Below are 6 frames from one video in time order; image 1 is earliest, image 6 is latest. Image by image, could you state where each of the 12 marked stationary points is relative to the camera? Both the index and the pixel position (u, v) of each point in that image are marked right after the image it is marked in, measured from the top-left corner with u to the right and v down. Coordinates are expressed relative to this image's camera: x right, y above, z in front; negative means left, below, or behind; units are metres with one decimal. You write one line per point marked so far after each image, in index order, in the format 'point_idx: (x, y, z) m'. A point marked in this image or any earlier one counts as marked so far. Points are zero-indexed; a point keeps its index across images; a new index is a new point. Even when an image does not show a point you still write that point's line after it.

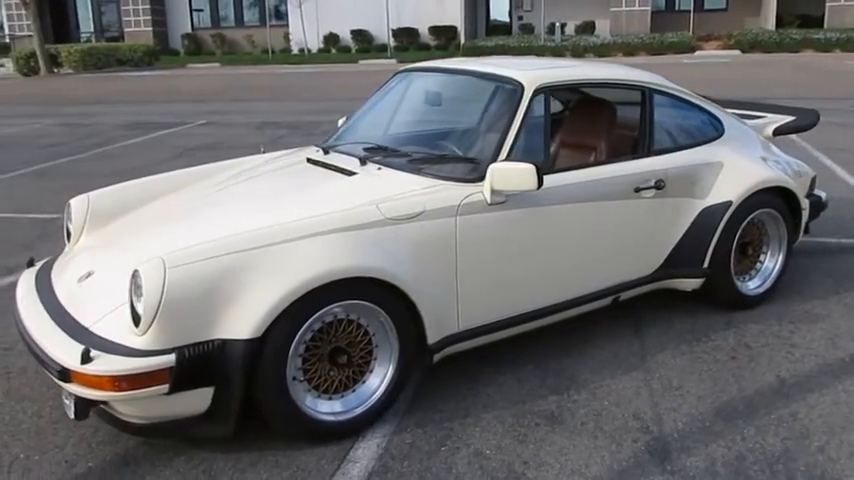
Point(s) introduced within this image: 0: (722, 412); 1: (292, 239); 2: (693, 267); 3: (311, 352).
0: (+1.3, -0.8, +3.5) m
1: (-0.6, 0.0, +3.2) m
2: (+1.4, -0.1, +4.4) m
3: (-0.5, -0.5, +3.3) m
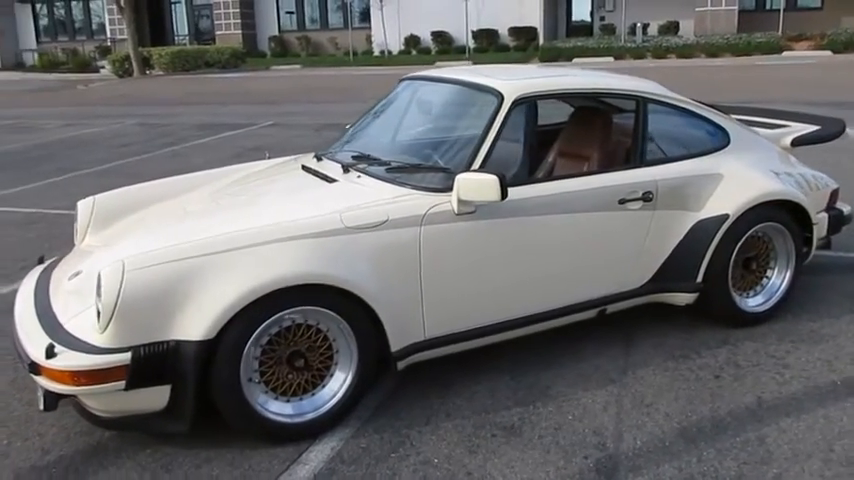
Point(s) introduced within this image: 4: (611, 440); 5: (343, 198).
0: (+1.1, -0.8, +3.4) m
1: (-0.7, 0.0, +3.4) m
2: (+1.4, -0.2, +4.3) m
3: (-0.7, -0.5, +3.4) m
4: (+0.8, -0.8, +3.4) m
5: (-0.4, +0.2, +3.7) m
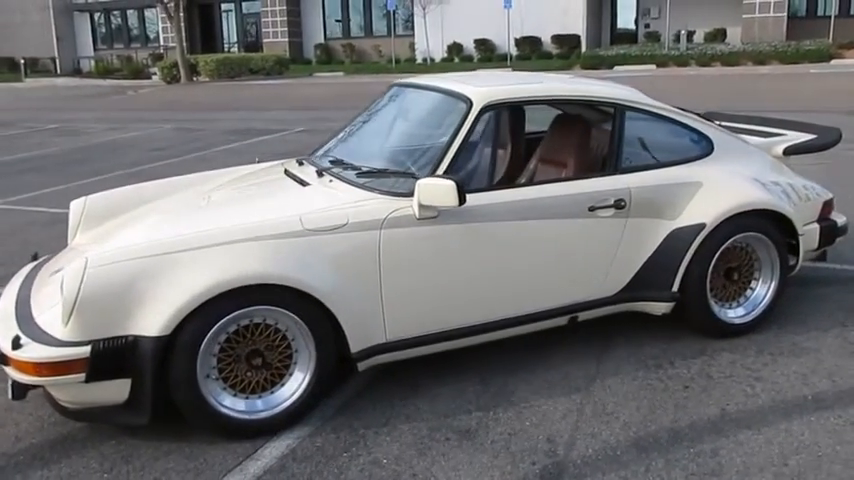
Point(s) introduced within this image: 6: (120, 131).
0: (+0.9, -0.9, +3.4) m
1: (-0.9, 0.0, +3.4) m
2: (+1.2, -0.3, +4.3) m
3: (-0.9, -0.5, +3.5) m
4: (+0.6, -0.9, +3.4) m
5: (-0.6, +0.2, +3.8) m
6: (-6.3, +2.2, +16.6) m
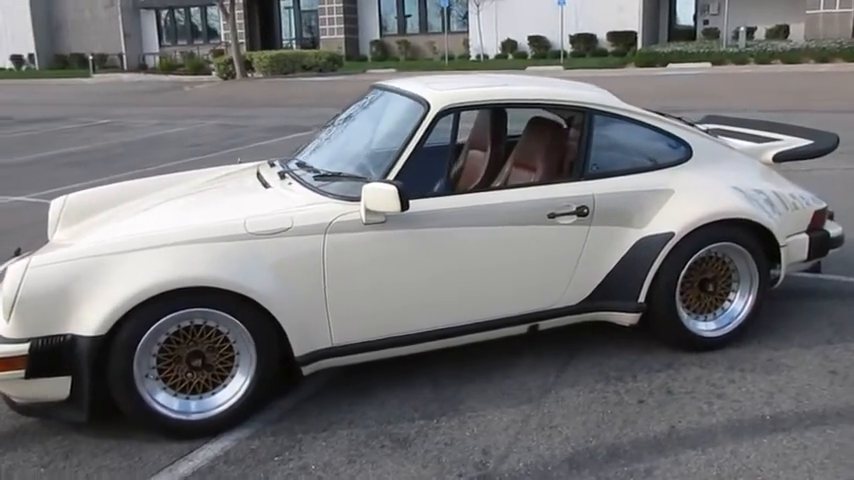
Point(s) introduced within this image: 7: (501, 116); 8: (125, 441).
0: (+0.6, -0.9, +3.3) m
1: (-1.2, 0.0, +3.5) m
2: (+1.0, -0.3, +4.1) m
3: (-1.1, -0.5, +3.5) m
4: (+0.3, -0.9, +3.3) m
5: (-0.8, +0.2, +3.8) m
6: (-5.5, +2.4, +17.0) m
7: (+0.5, +0.7, +4.3) m
8: (-1.3, -0.9, +3.6) m
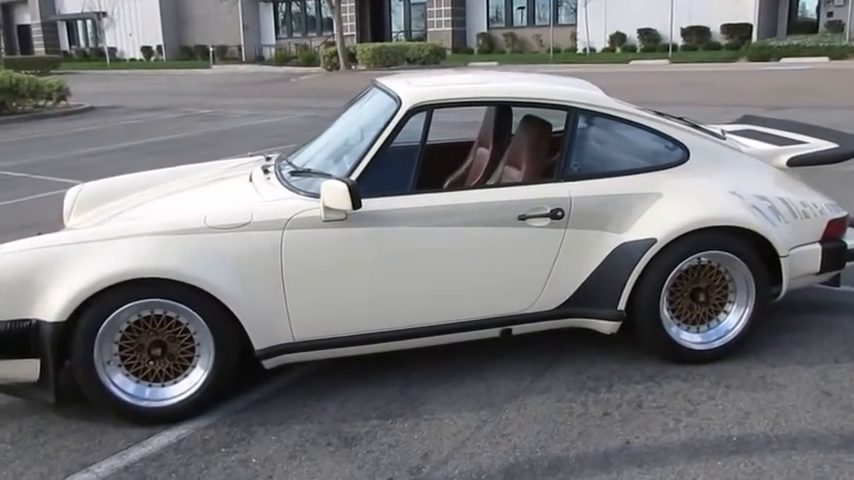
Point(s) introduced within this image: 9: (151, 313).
0: (+0.3, -0.9, +3.2) m
1: (-1.4, 0.0, +3.6) m
2: (+0.9, -0.3, +4.0) m
3: (-1.3, -0.4, +3.7) m
4: (0.0, -0.9, +3.3) m
5: (-0.9, +0.2, +3.9) m
6: (-3.7, +2.7, +17.6) m
7: (+0.4, +0.7, +4.2) m
8: (-1.5, -0.8, +3.7) m
9: (-1.2, -0.3, +3.6) m
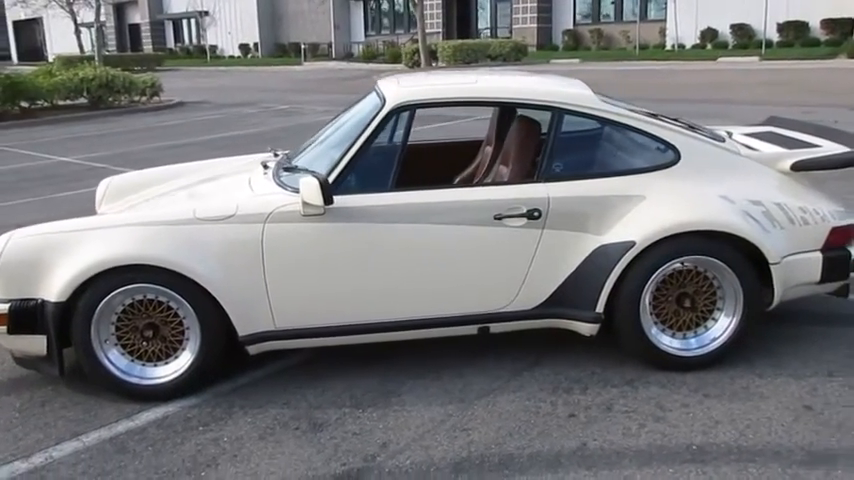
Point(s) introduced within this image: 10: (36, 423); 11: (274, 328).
0: (+0.1, -0.9, +3.3) m
1: (-1.5, +0.1, +3.9) m
2: (+0.8, -0.3, +4.0) m
3: (-1.5, -0.4, +3.9) m
4: (-0.2, -0.9, +3.4) m
5: (-1.0, +0.2, +4.1) m
6: (-2.2, +2.8, +18.0) m
7: (+0.4, +0.7, +4.2) m
8: (-1.7, -0.8, +4.0) m
9: (-1.4, -0.3, +3.9) m
10: (-1.9, -0.9, +3.8) m
11: (-0.7, -0.4, +3.9) m
